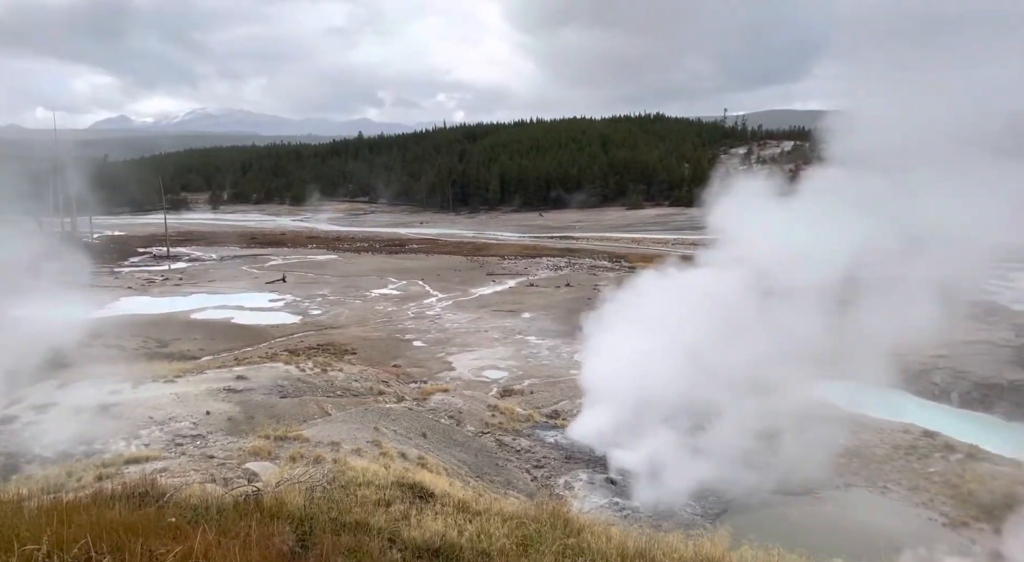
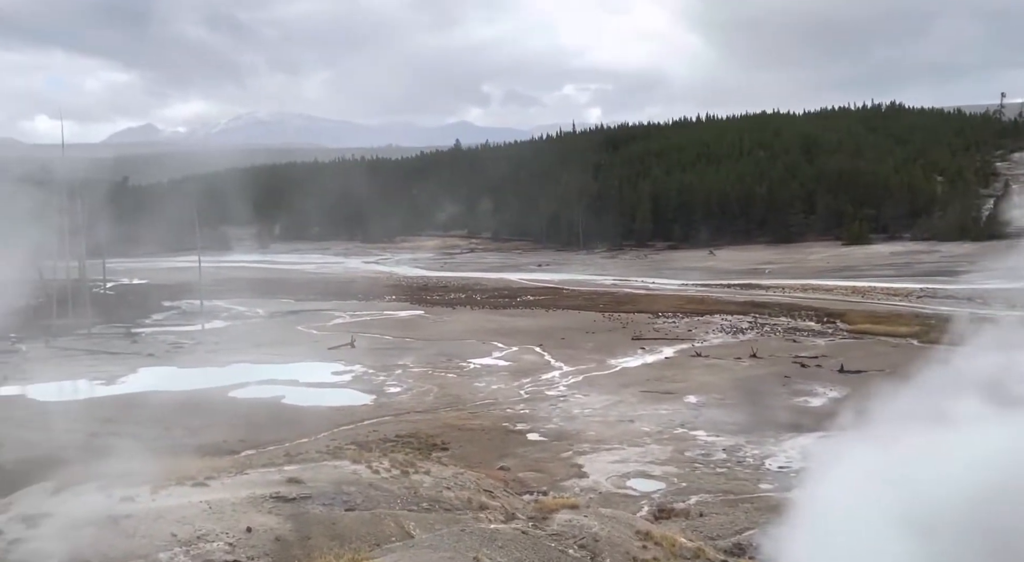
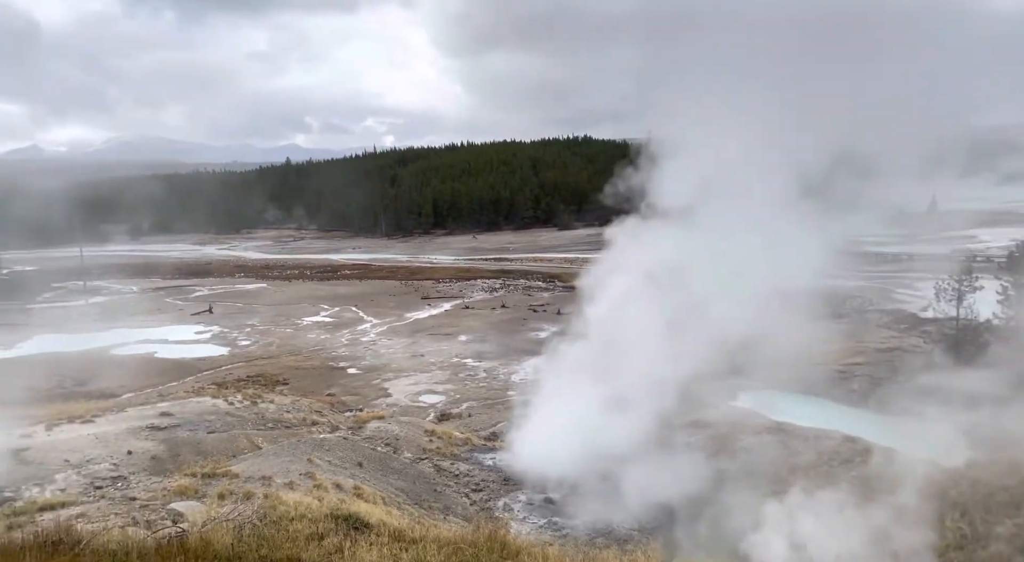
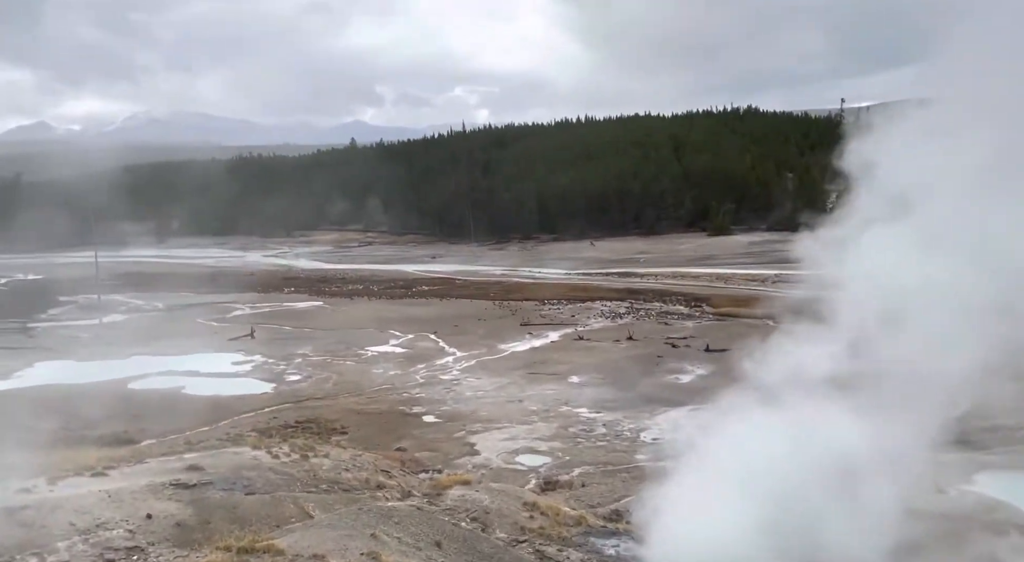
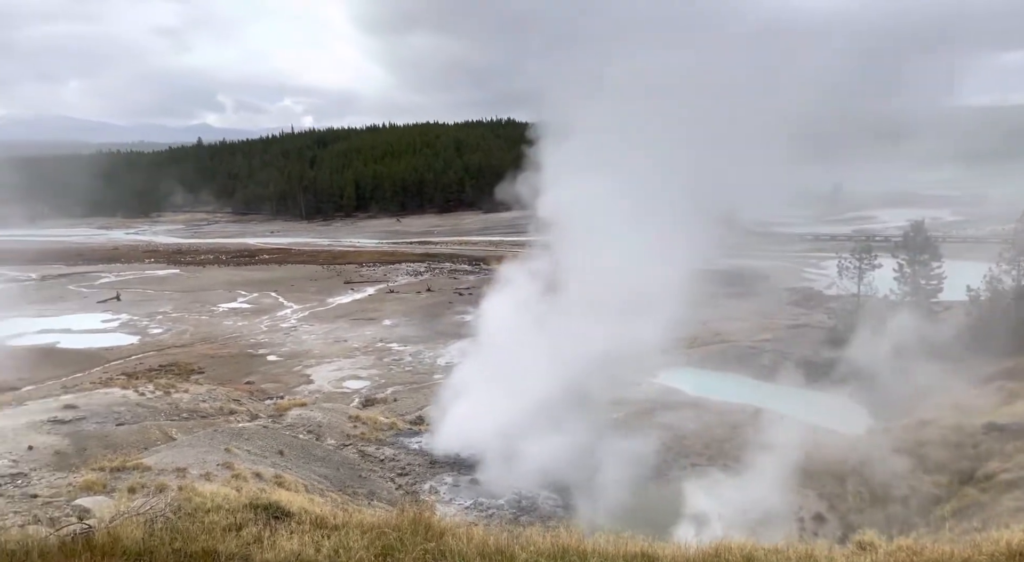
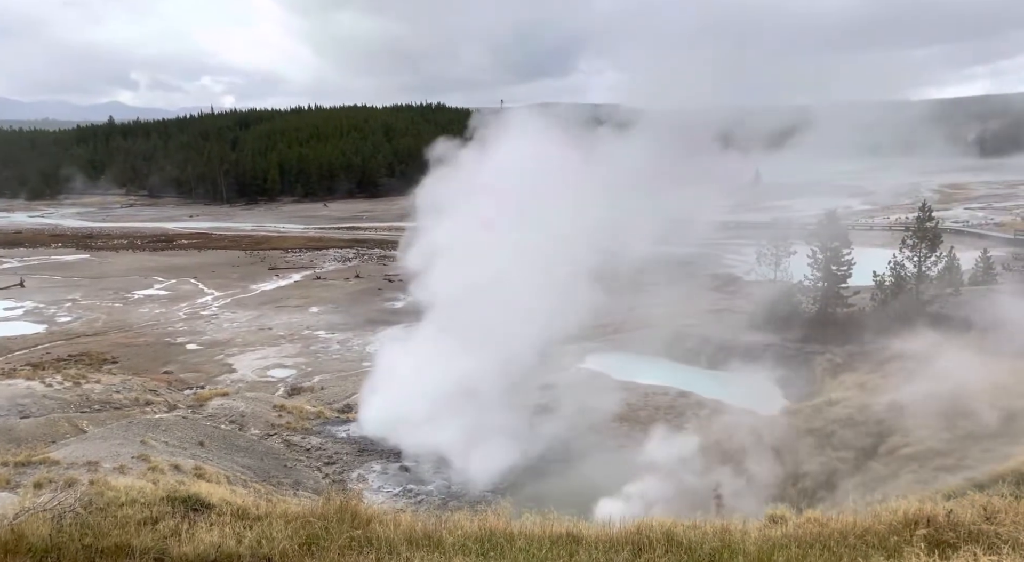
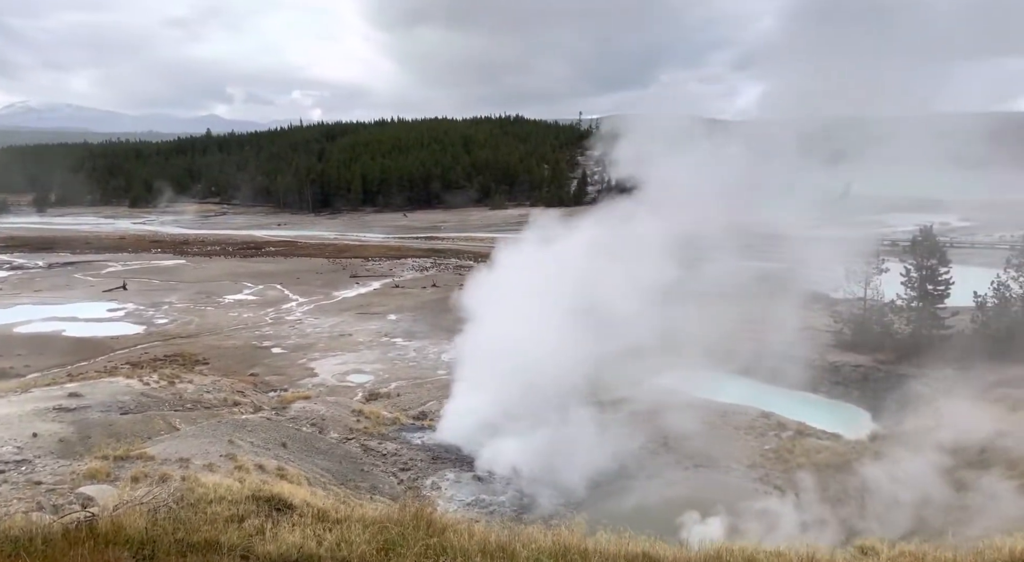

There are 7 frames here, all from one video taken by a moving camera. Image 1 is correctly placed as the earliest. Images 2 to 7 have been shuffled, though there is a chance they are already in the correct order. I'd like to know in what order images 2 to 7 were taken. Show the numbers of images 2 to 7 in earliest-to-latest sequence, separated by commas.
7, 6, 5, 3, 4, 2
